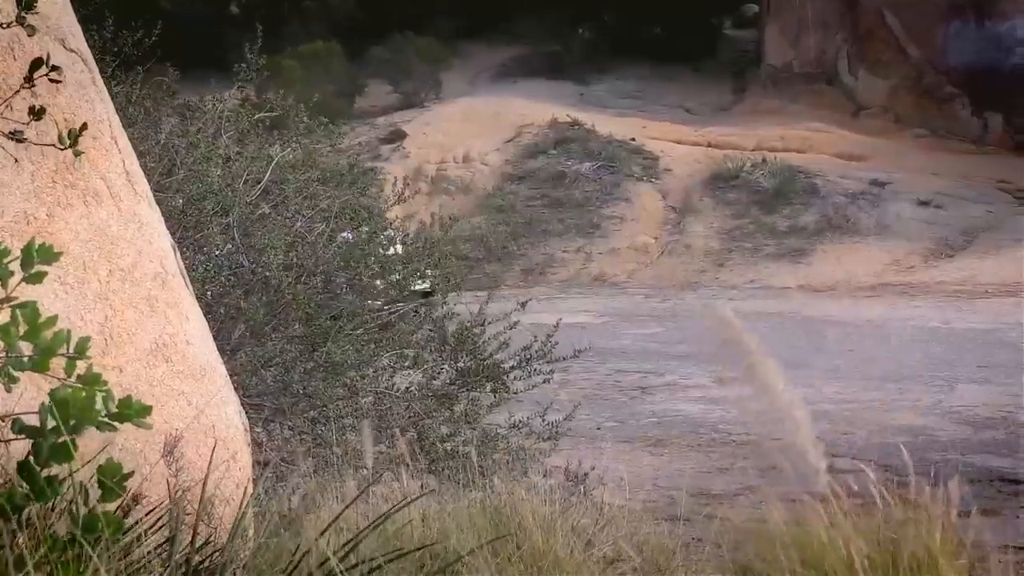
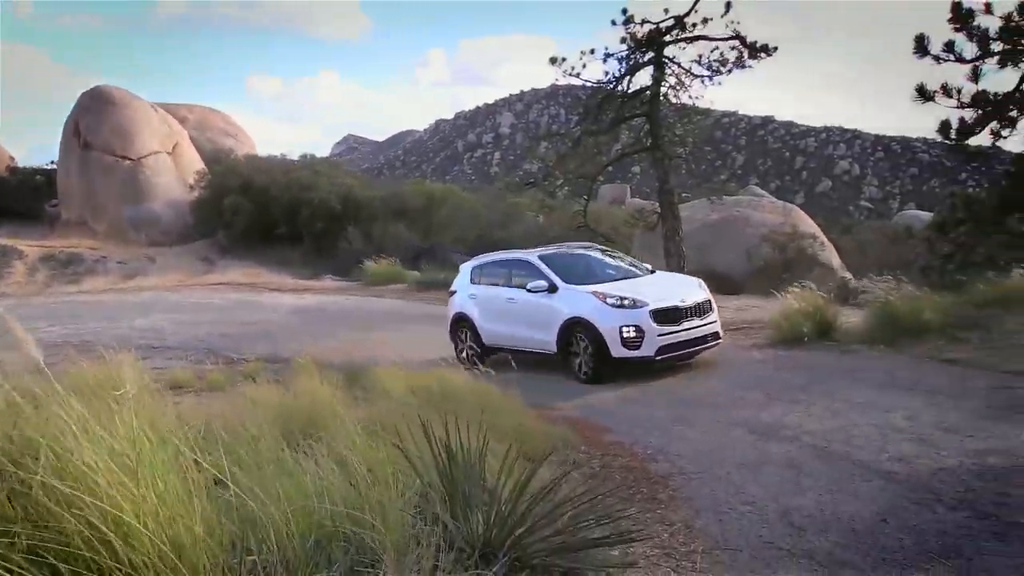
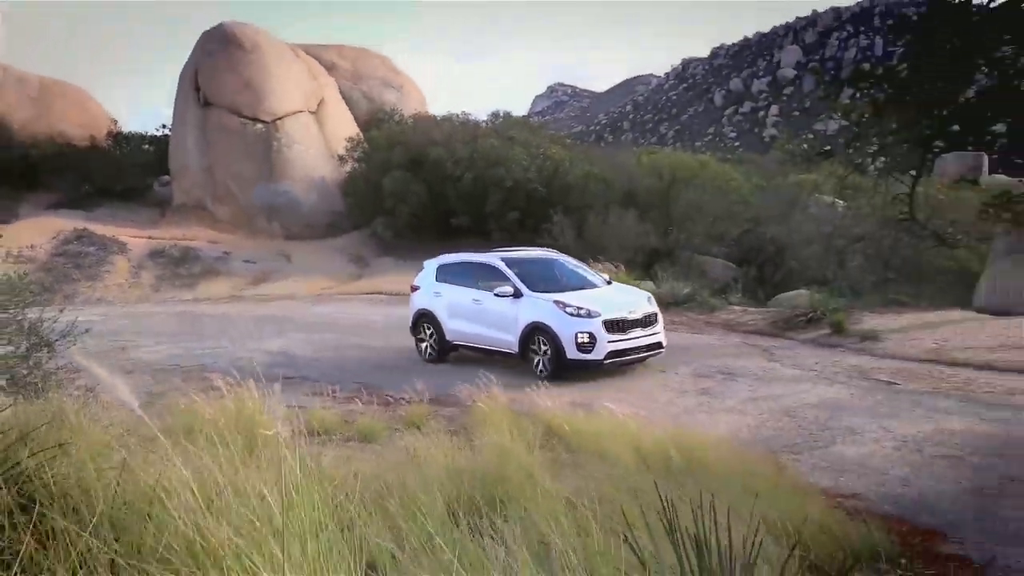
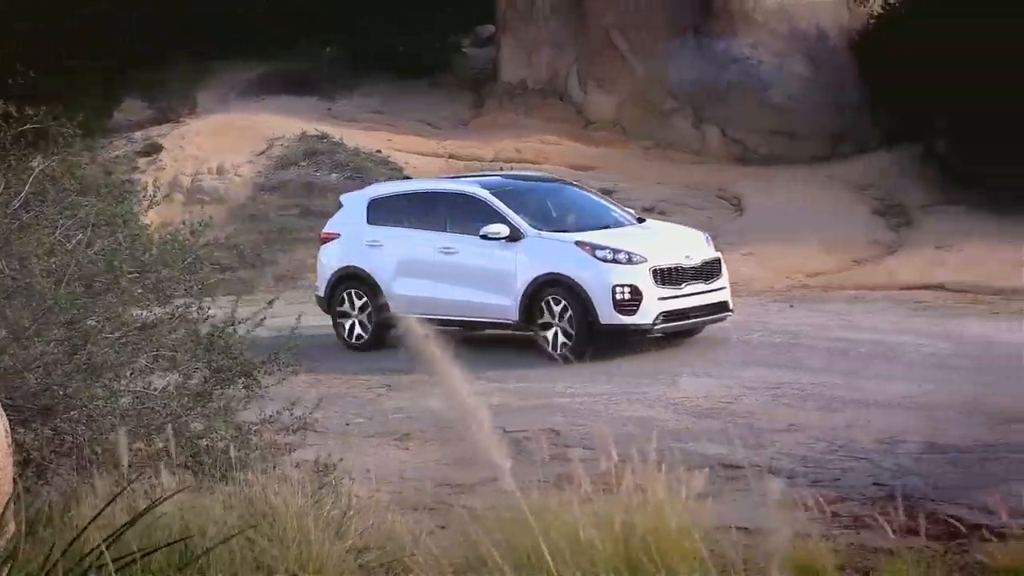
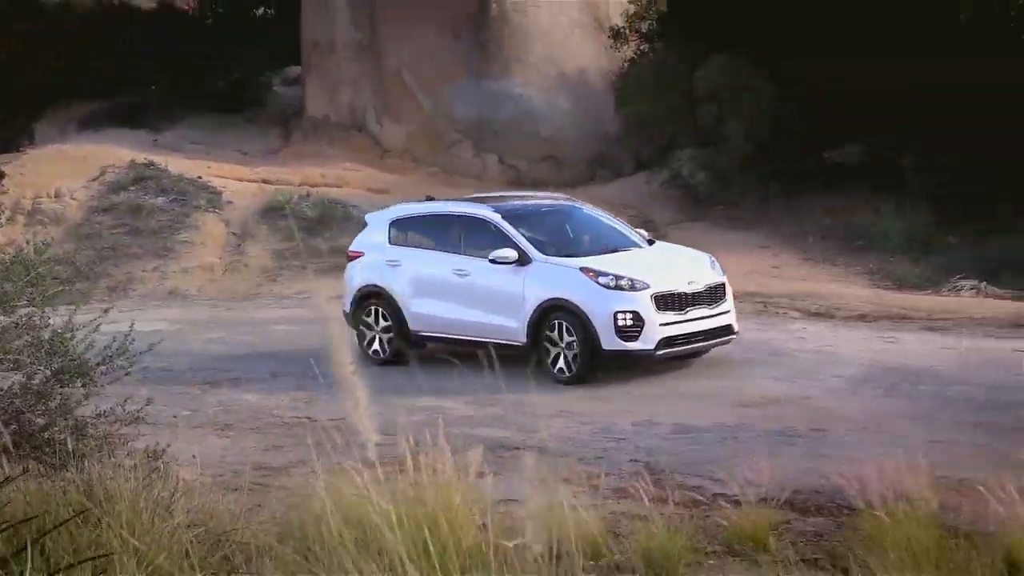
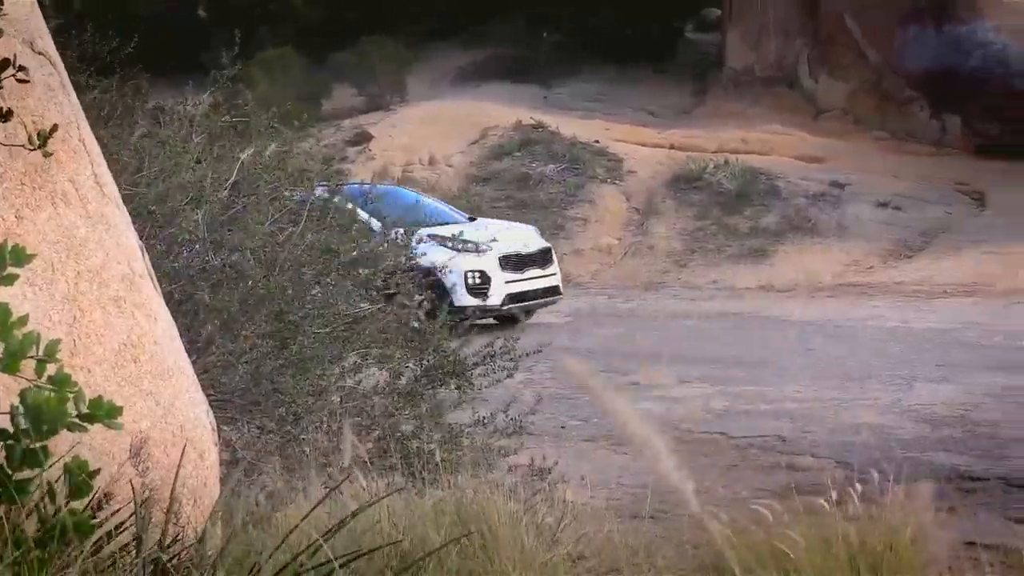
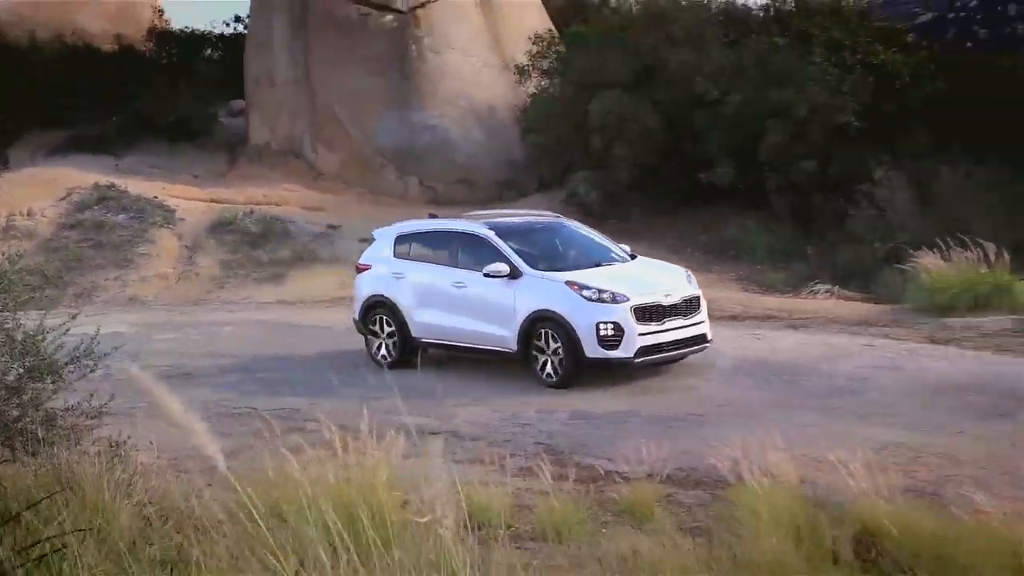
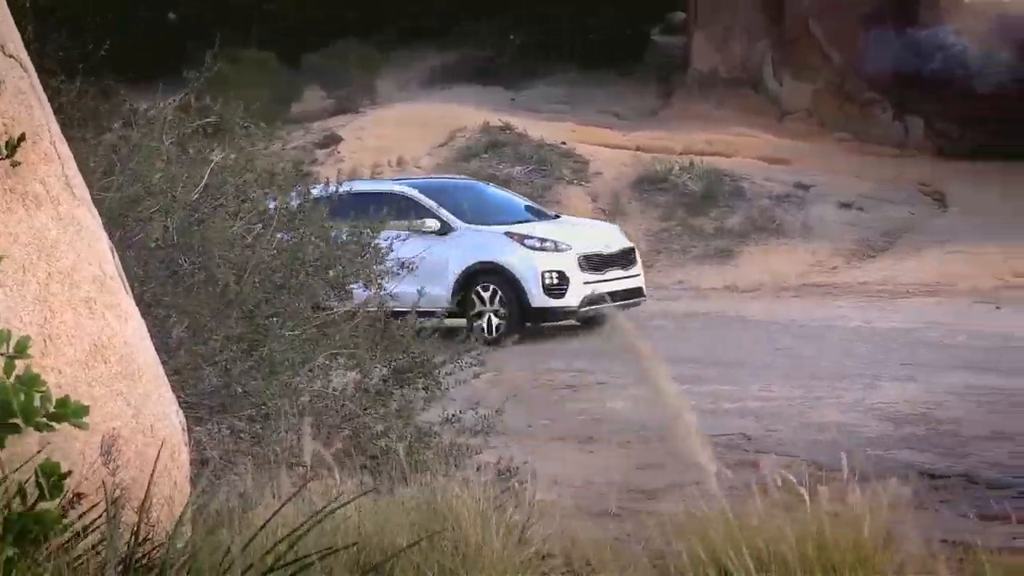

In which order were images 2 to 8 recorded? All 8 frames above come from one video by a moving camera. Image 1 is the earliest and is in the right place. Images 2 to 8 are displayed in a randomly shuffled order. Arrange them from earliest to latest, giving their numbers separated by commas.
6, 8, 4, 5, 7, 3, 2
